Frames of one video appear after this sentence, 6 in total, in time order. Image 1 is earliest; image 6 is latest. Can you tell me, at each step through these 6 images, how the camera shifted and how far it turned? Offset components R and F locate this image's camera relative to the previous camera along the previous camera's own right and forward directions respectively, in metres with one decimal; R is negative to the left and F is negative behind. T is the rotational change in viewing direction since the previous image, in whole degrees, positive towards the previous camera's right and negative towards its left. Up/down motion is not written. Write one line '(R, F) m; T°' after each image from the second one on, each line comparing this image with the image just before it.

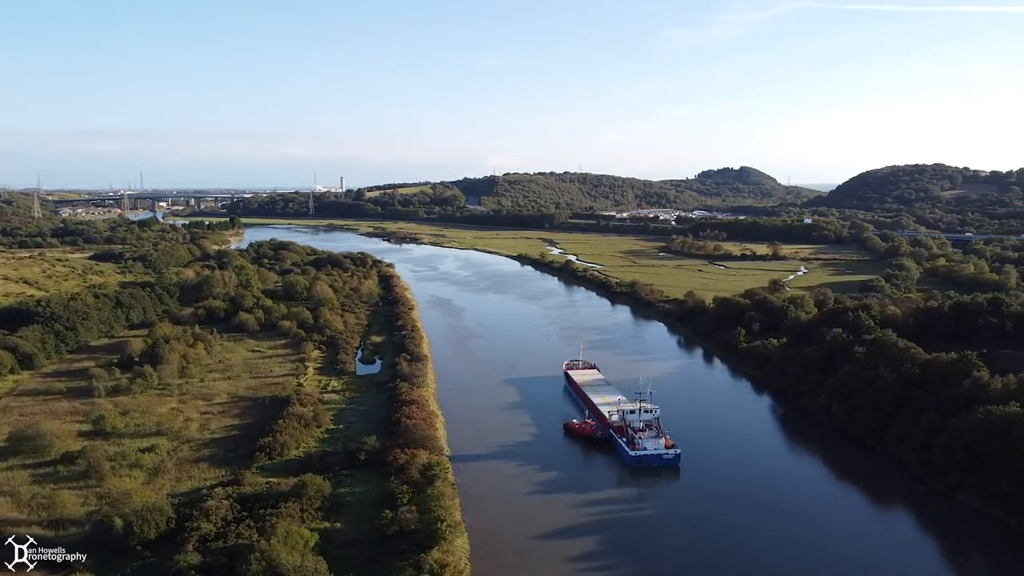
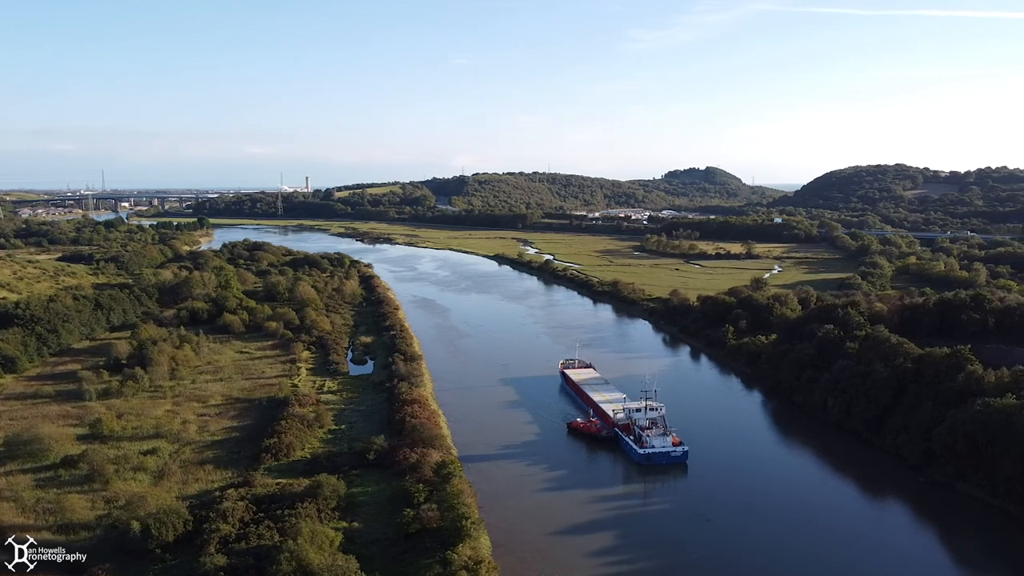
(-1.0, 0.0) m; +2°
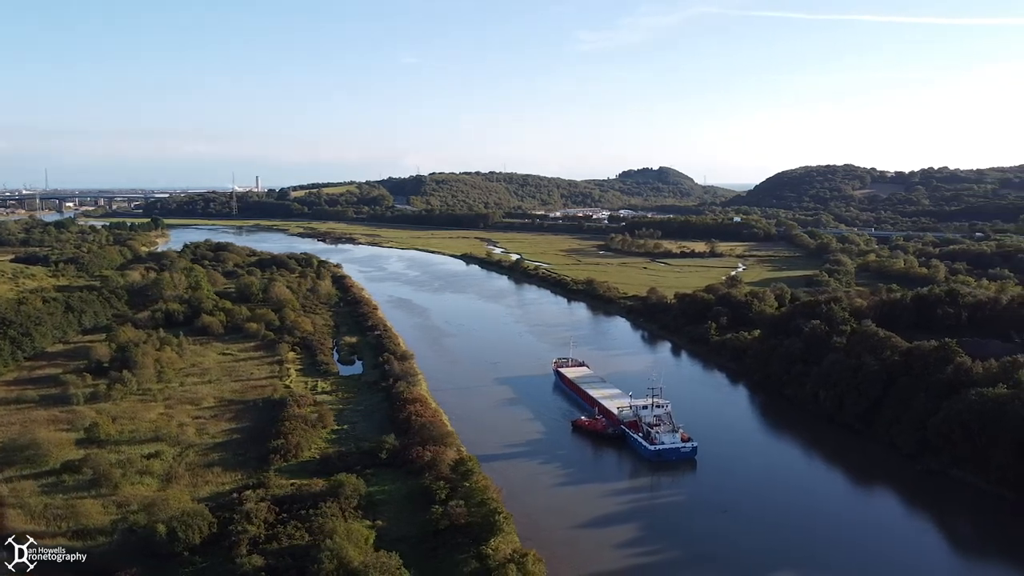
(-1.4, -0.1) m; +3°
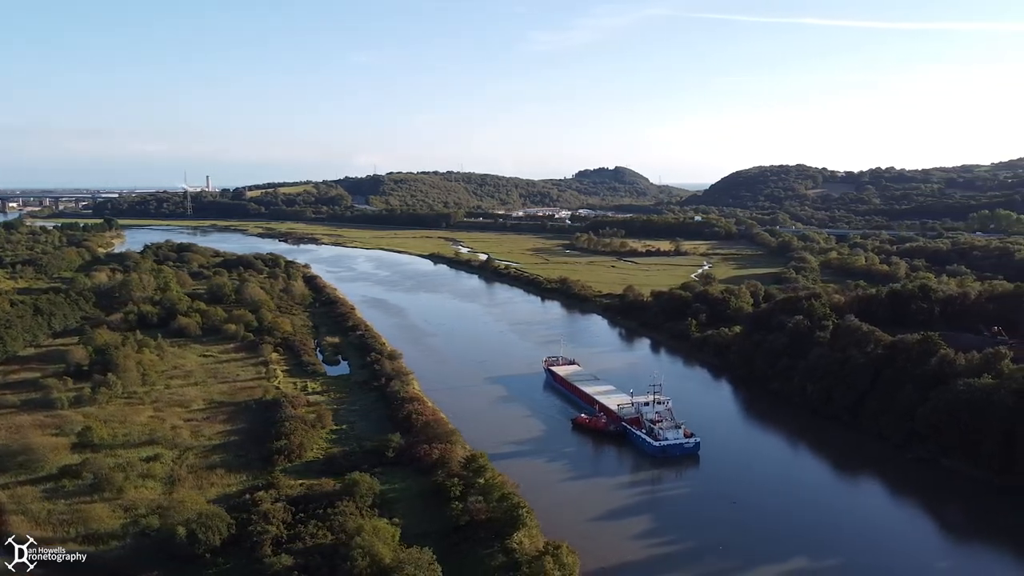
(-1.2, -0.1) m; +3°
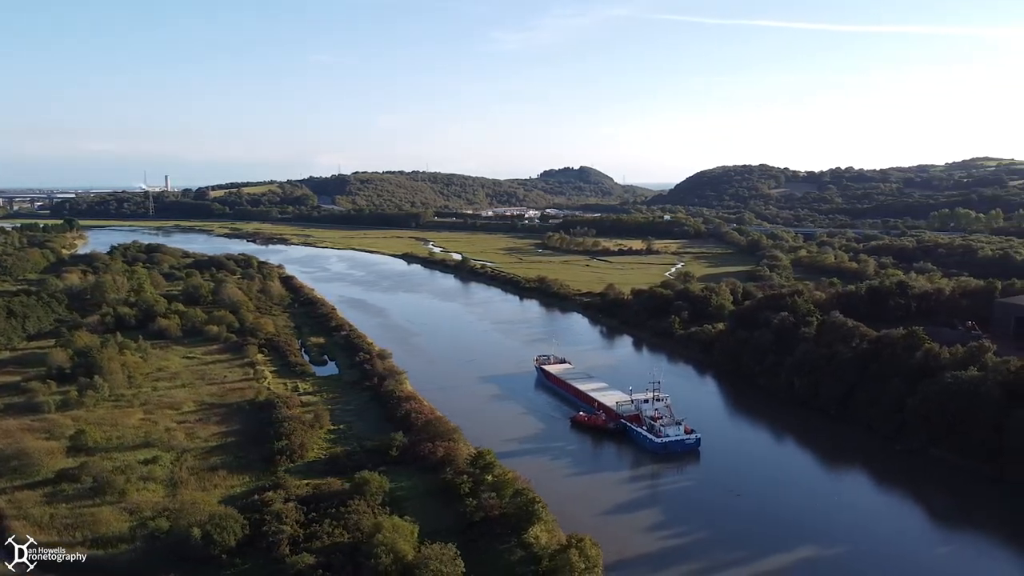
(-0.9, -0.1) m; +2°
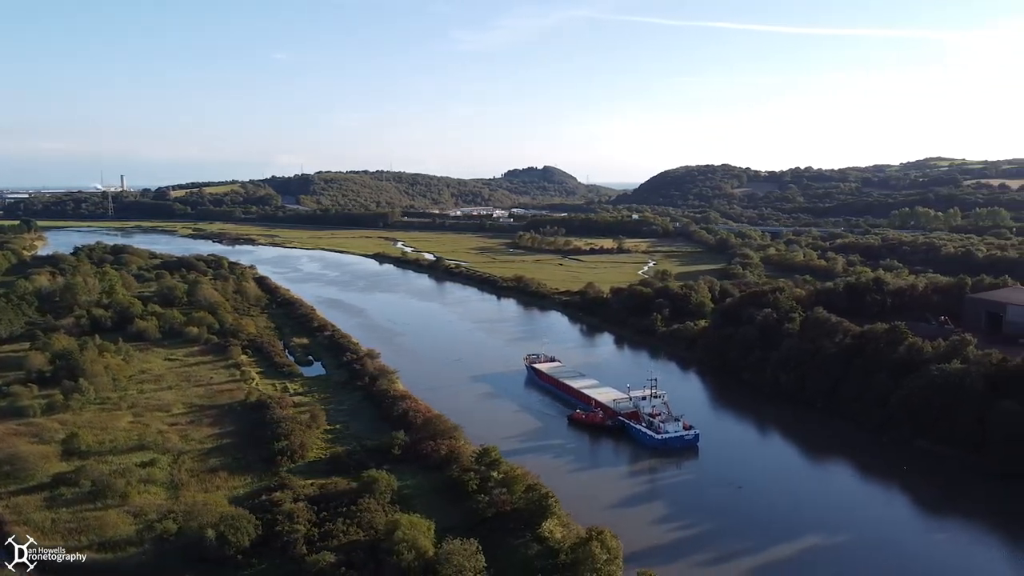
(-0.9, -0.2) m; +2°
